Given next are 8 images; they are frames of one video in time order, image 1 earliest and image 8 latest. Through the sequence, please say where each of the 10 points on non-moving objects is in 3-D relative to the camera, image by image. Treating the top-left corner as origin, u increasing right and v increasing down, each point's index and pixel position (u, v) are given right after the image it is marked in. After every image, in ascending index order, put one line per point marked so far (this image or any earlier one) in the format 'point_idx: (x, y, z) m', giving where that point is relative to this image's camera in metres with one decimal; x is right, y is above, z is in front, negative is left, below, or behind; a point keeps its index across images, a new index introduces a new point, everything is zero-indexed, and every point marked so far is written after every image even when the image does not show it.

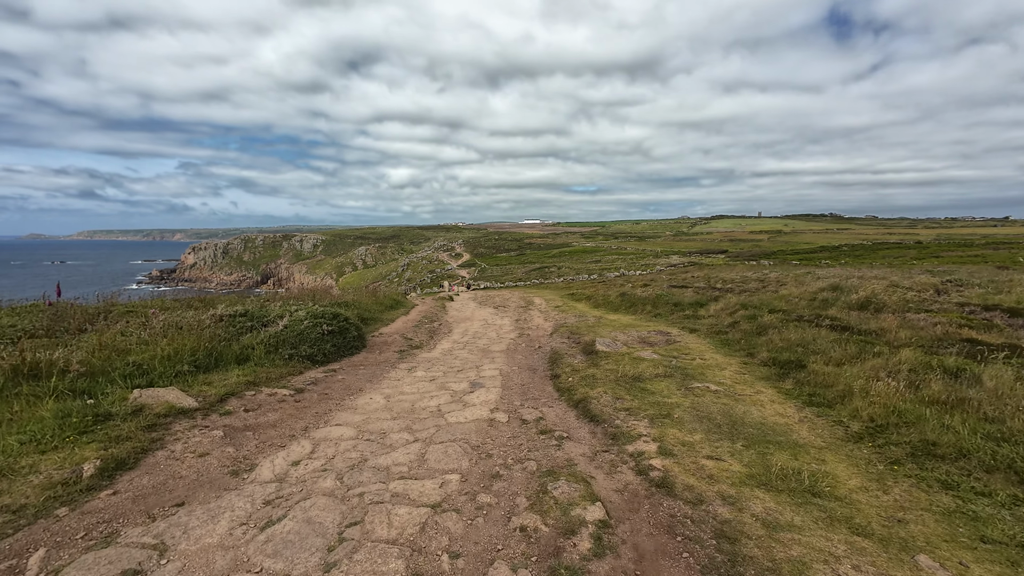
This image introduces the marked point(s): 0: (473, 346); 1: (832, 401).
0: (-1.3, -1.9, +14.0) m
1: (+5.1, -1.8, +6.9) m
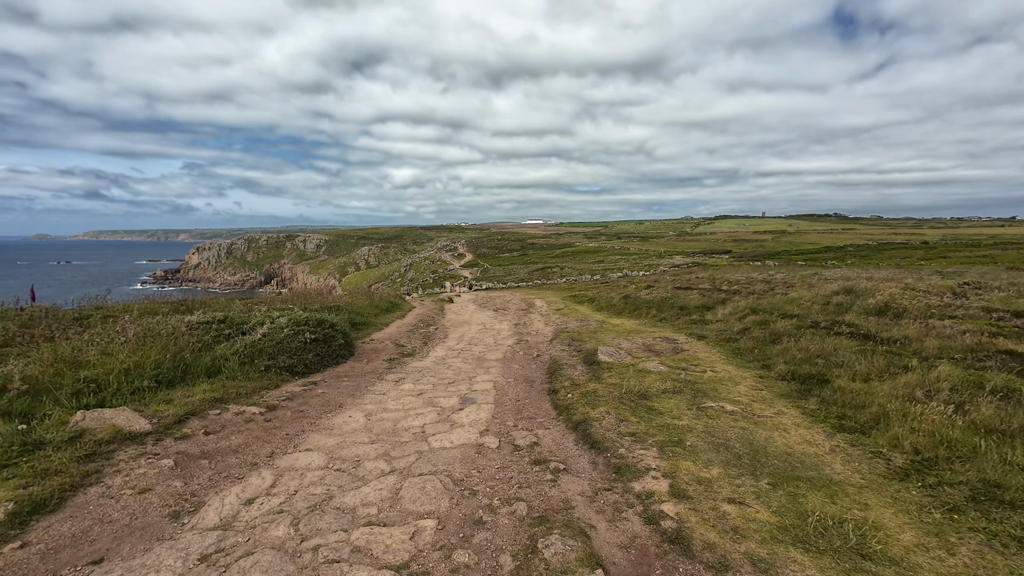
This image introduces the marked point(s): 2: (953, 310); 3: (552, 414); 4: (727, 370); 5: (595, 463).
0: (-1.4, -2.0, +13.2) m
1: (+5.0, -1.9, +6.1) m
2: (+15.1, -0.8, +14.8) m
3: (+0.7, -2.2, +7.5) m
4: (+4.8, -1.8, +9.5) m
5: (+1.1, -2.3, +5.5) m
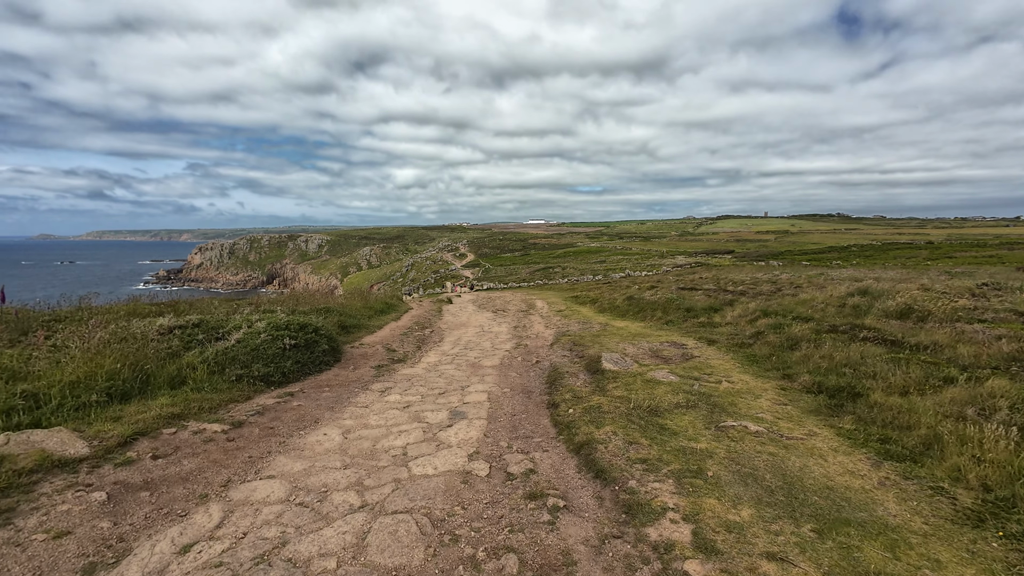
0: (-1.4, -2.1, +12.3) m
1: (+4.9, -2.0, +5.2) m
2: (+15.1, -0.8, +13.9) m
3: (+0.6, -2.2, +6.6) m
4: (+4.7, -1.9, +8.7) m
5: (+1.0, -2.3, +4.7) m
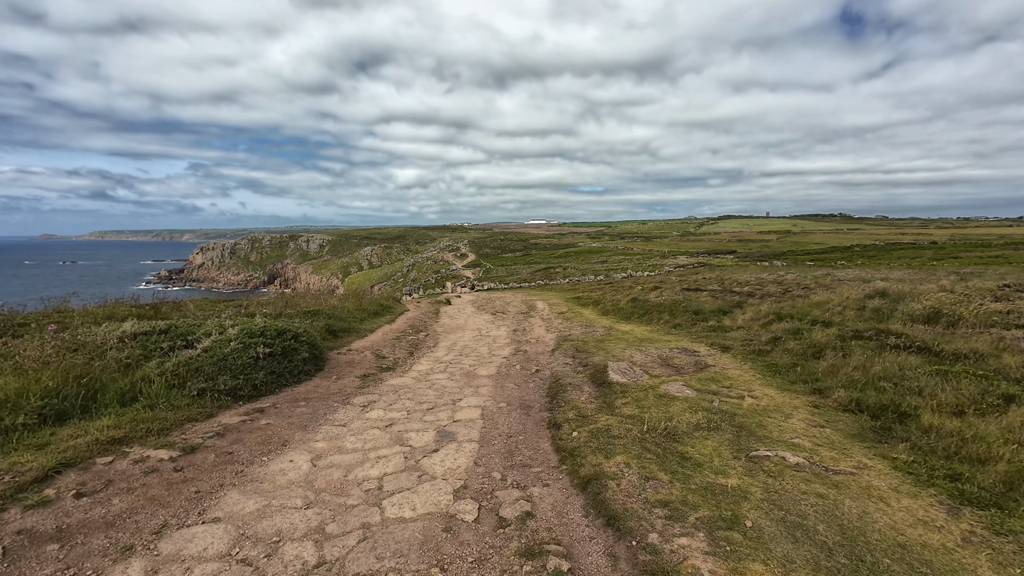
0: (-1.5, -2.1, +11.4) m
1: (+4.8, -2.0, +4.3) m
2: (+15.0, -0.9, +12.9) m
3: (+0.5, -2.3, +5.7) m
4: (+4.6, -1.9, +7.7) m
5: (+0.9, -2.3, +3.7) m
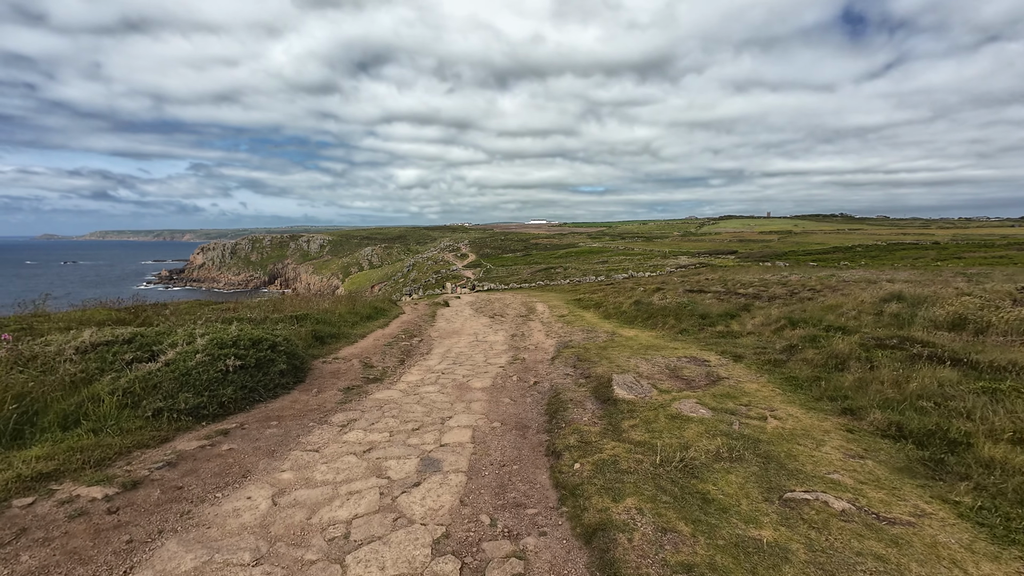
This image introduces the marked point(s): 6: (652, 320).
0: (-1.6, -2.3, +10.6) m
1: (+4.7, -2.2, +3.4) m
2: (+15.0, -1.0, +12.1) m
3: (+0.4, -2.4, +4.9) m
4: (+4.5, -2.0, +6.9) m
5: (+0.8, -2.5, +2.9) m
6: (+6.2, -1.4, +19.0) m
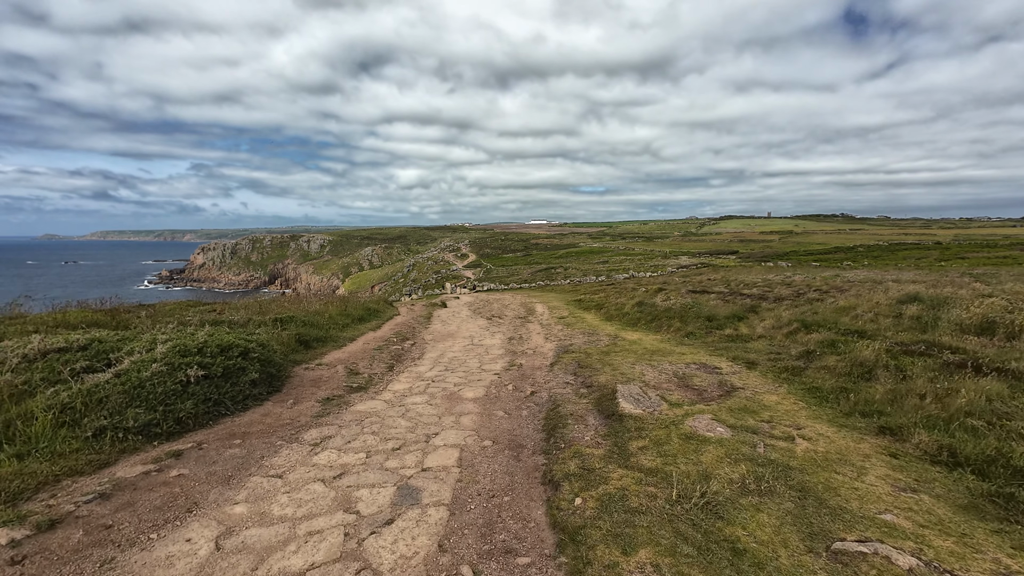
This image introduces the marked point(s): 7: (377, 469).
0: (-1.7, -2.3, +9.8) m
1: (+4.6, -2.2, +2.6) m
2: (+14.8, -1.0, +11.2) m
3: (+0.3, -2.4, +4.0) m
4: (+4.4, -2.1, +6.1) m
5: (+0.7, -2.5, +2.1) m
6: (+6.1, -1.4, +18.2) m
7: (-1.9, -2.5, +5.9) m
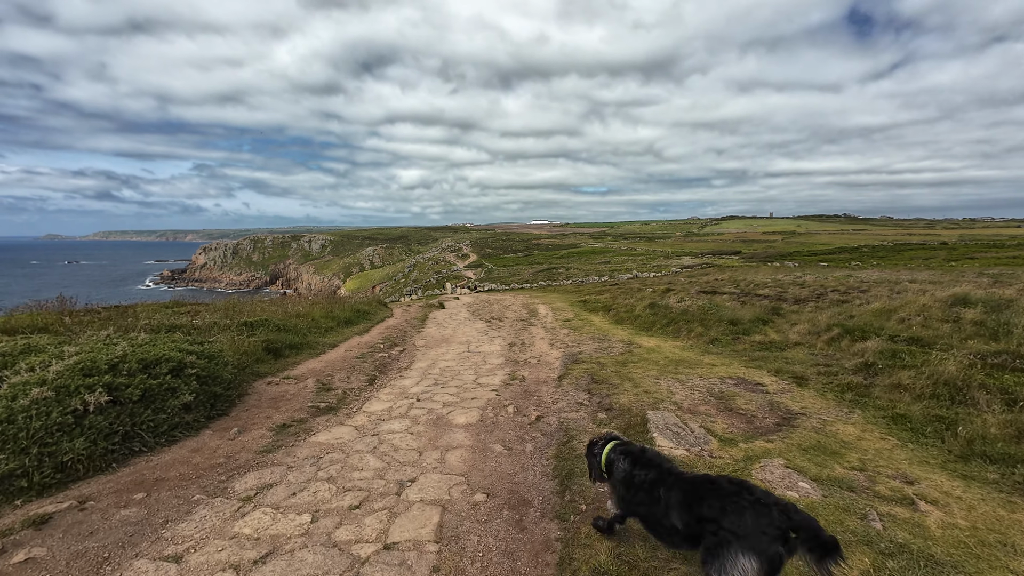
0: (-1.6, -2.3, +8.0) m
1: (+4.6, -2.2, +0.8) m
2: (+14.9, -1.1, +9.4) m
3: (+0.3, -2.4, +2.3) m
4: (+4.4, -2.1, +4.3) m
5: (+0.7, -2.5, +0.4) m
6: (+6.1, -1.4, +16.4) m
7: (-1.8, -2.5, +4.2) m
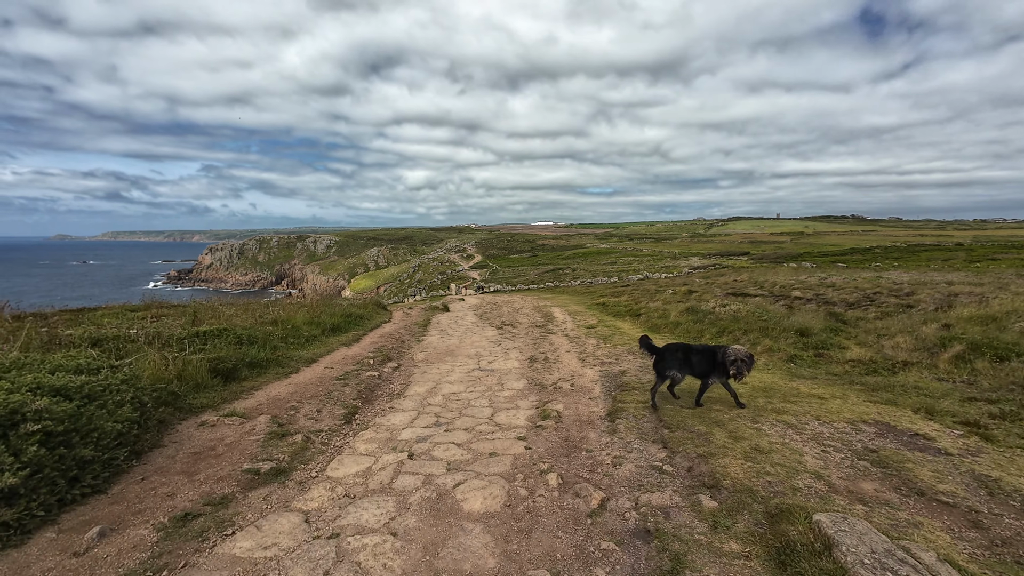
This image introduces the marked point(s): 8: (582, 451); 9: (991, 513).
0: (-1.1, -2.3, +5.2) m
1: (+5.0, -2.2, -2.0) m
2: (+15.4, -1.1, +6.4) m
3: (+0.8, -2.4, -0.5) m
4: (+4.9, -2.1, +1.4) m
5: (+1.1, -2.5, -2.5) m
6: (+6.7, -1.5, +13.5) m
7: (-1.4, -2.5, +1.4) m
8: (+1.0, -2.2, +6.0) m
9: (+4.5, -2.1, +4.1) m
